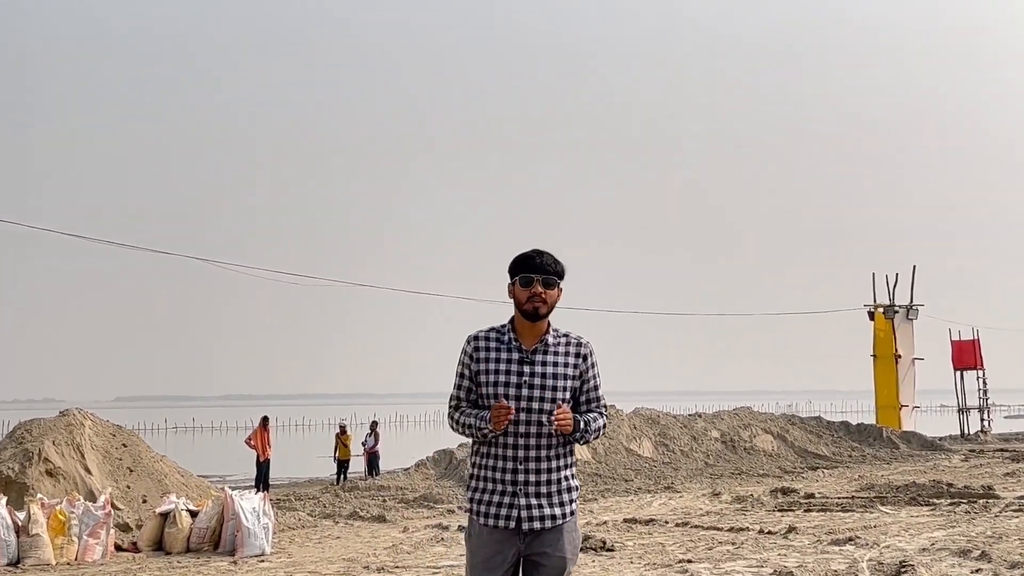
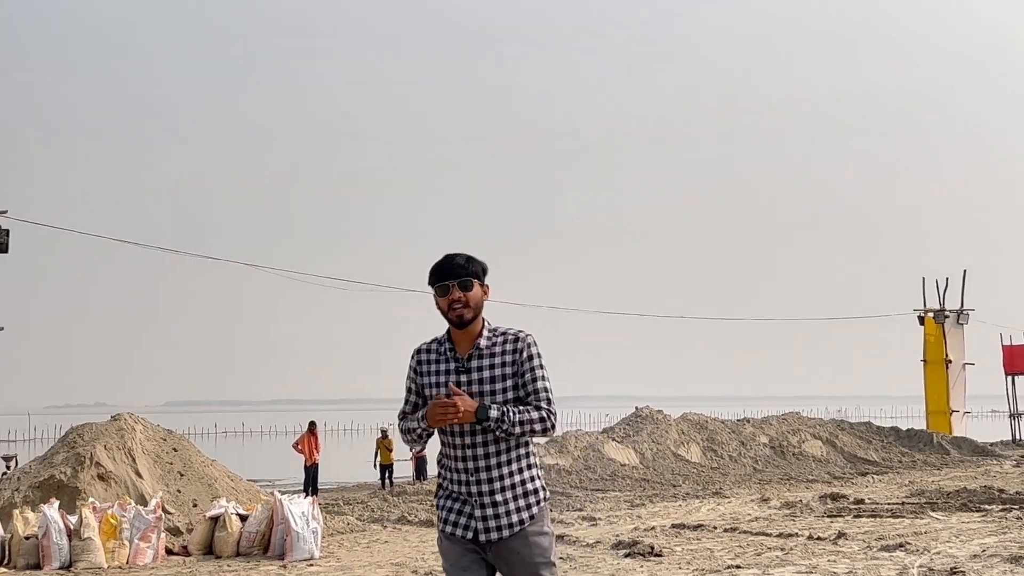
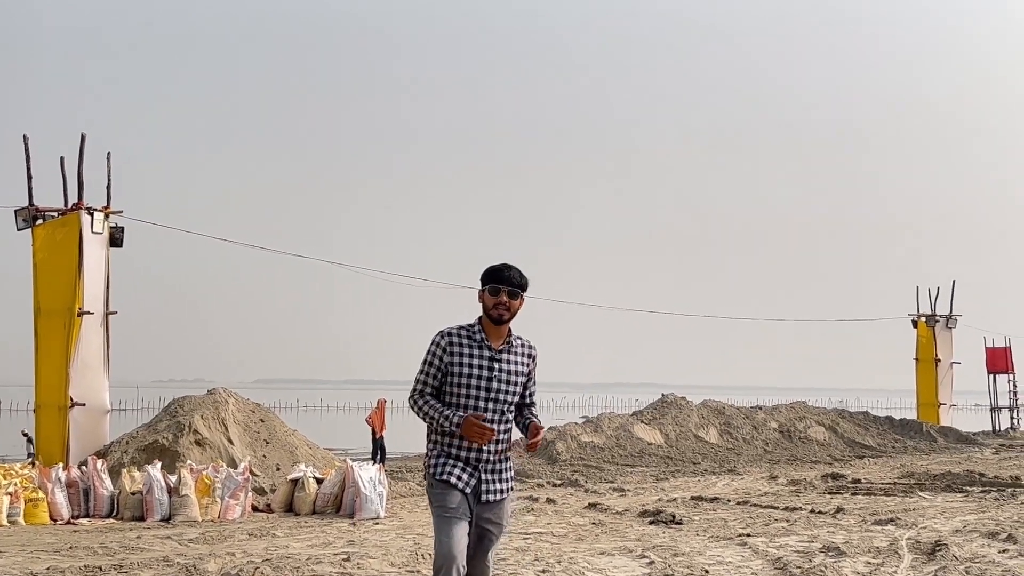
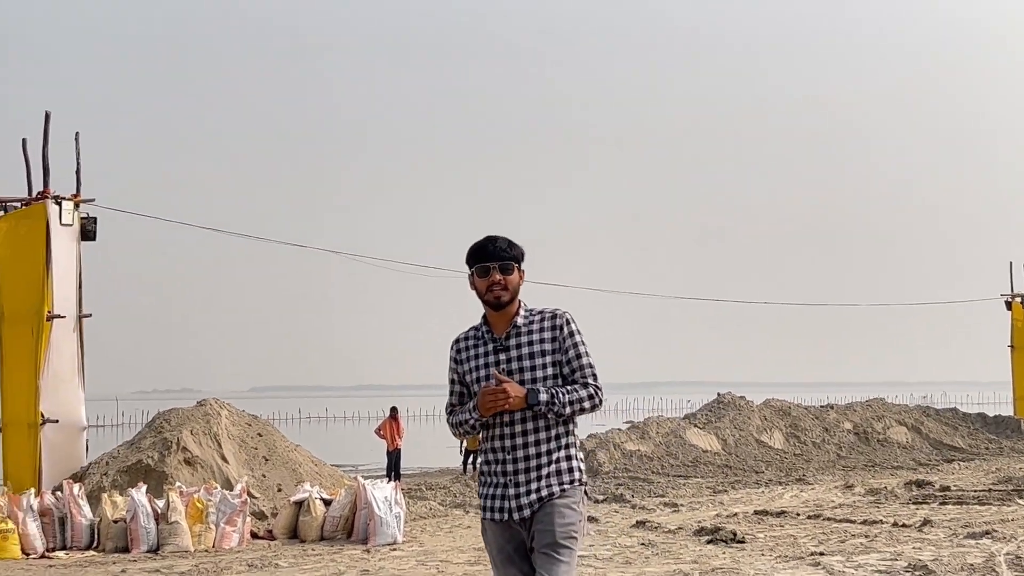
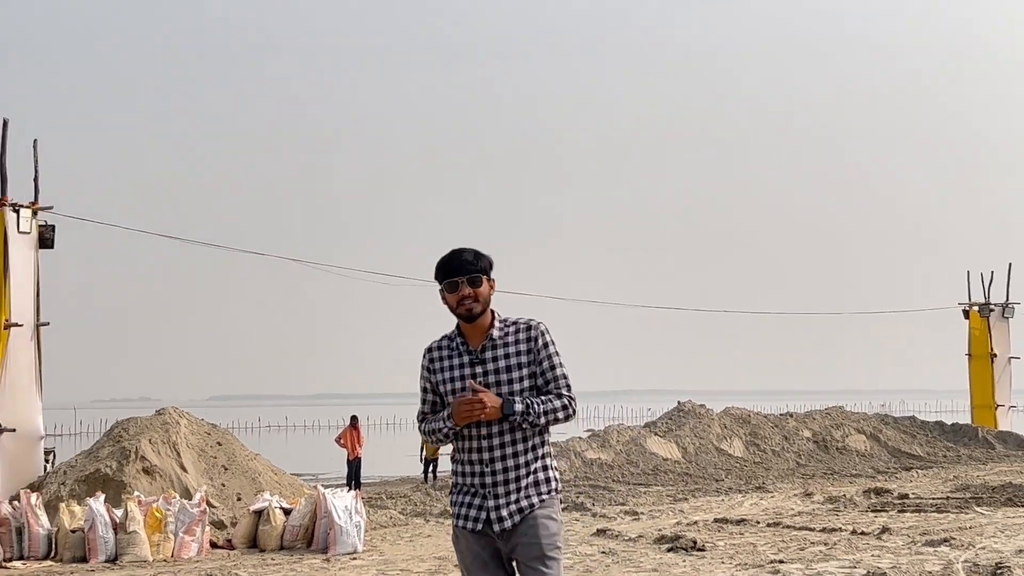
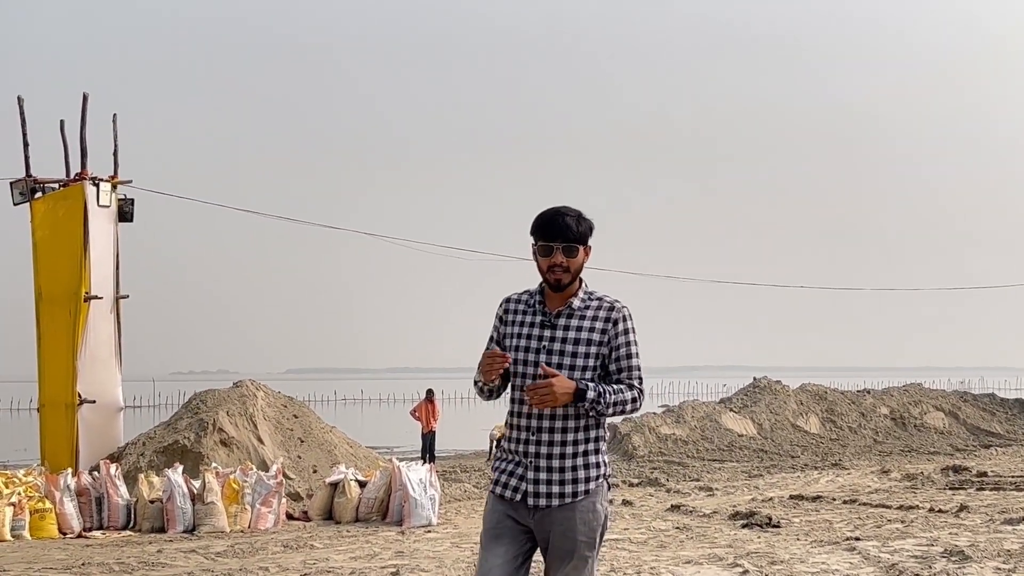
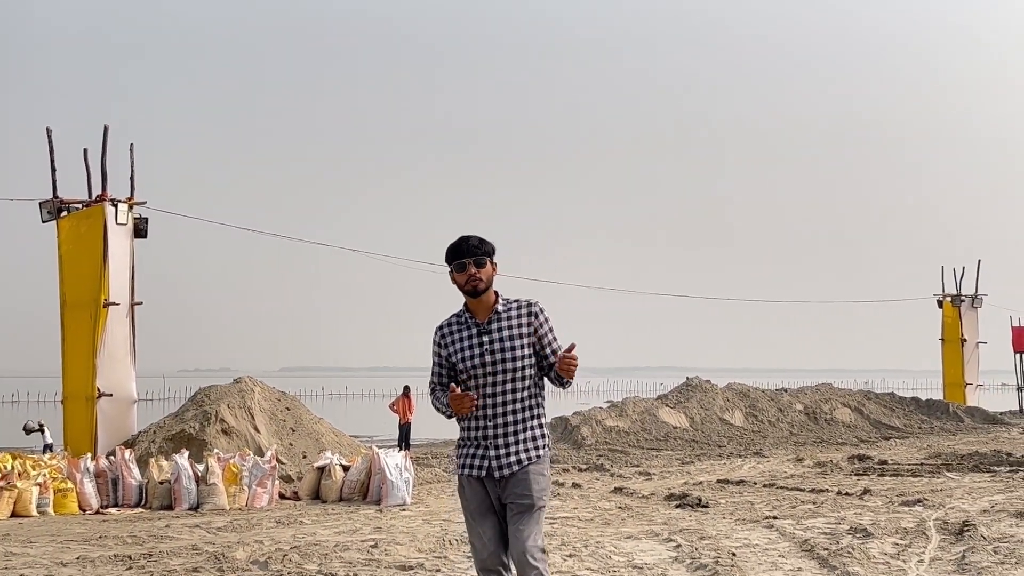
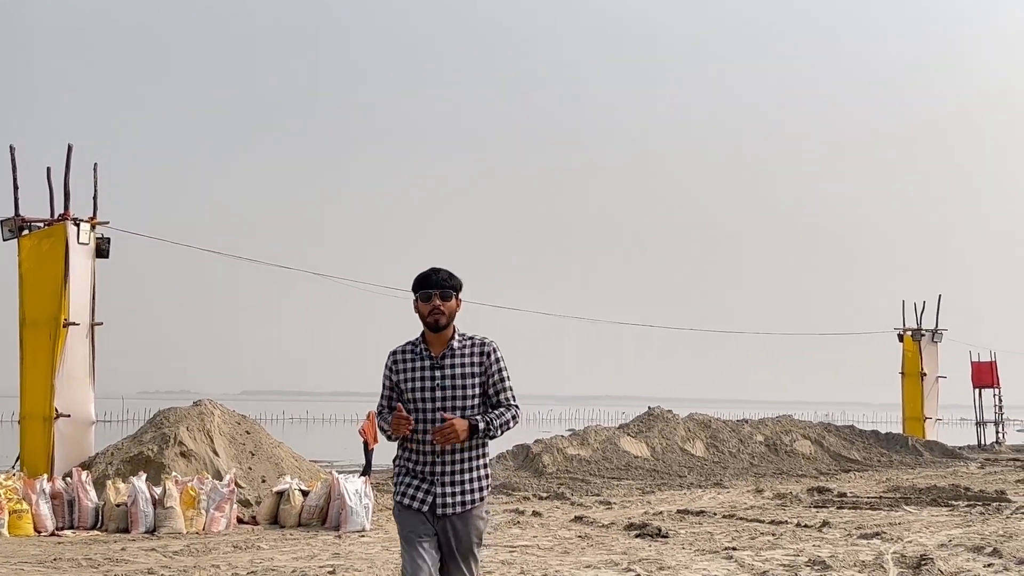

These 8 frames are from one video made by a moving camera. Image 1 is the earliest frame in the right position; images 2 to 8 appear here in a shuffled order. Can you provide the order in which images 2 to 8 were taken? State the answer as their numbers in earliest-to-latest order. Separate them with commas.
2, 5, 4, 6, 7, 3, 8
